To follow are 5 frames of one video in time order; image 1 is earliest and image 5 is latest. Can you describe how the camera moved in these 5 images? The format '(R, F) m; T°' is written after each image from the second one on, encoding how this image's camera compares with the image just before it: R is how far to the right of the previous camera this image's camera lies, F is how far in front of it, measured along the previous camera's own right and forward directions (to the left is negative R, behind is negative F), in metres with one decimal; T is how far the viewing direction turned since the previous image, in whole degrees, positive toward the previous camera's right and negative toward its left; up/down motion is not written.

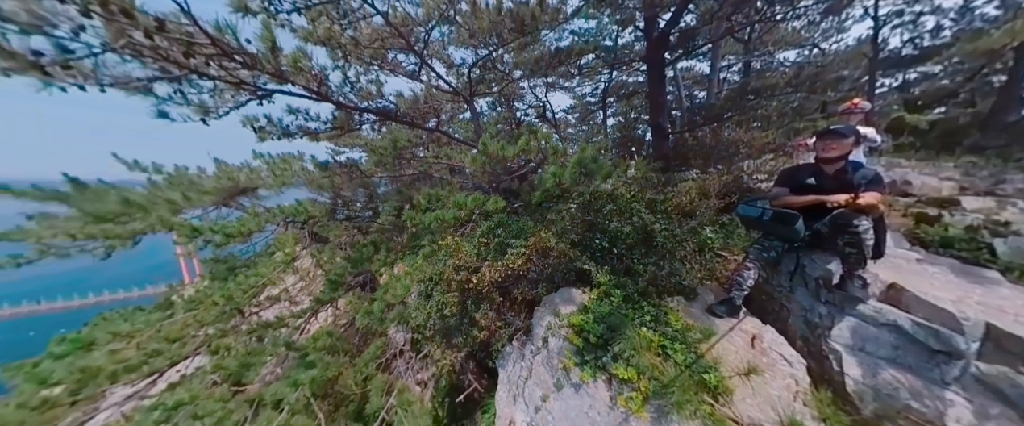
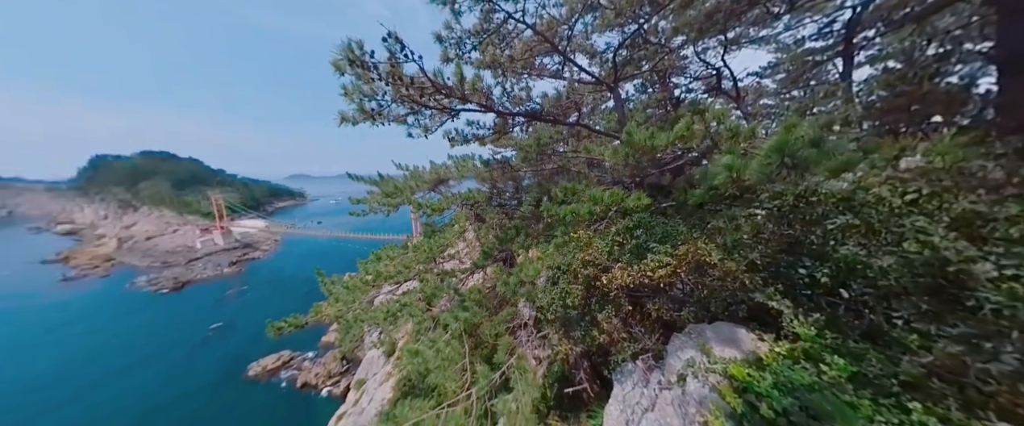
(+0.1, +0.1) m; -33°
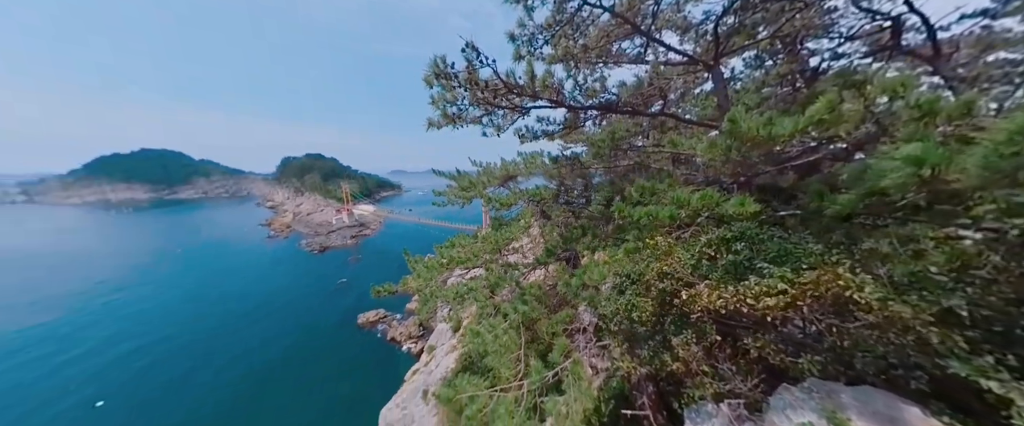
(0.0, +0.1) m; -14°
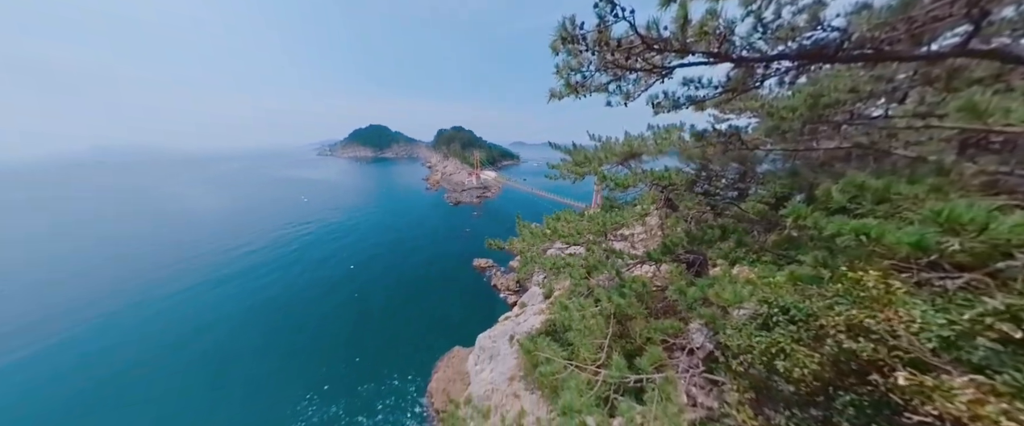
(0.0, +0.2) m; -23°
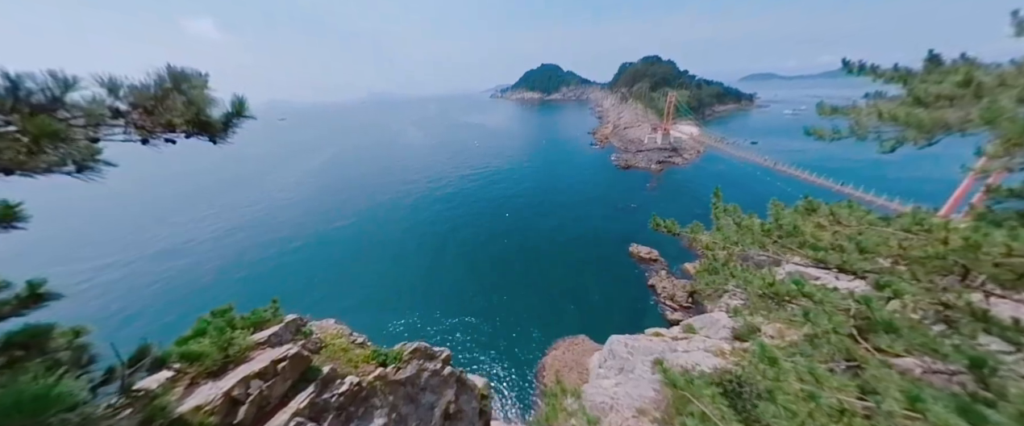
(-0.2, +1.9) m; -33°
